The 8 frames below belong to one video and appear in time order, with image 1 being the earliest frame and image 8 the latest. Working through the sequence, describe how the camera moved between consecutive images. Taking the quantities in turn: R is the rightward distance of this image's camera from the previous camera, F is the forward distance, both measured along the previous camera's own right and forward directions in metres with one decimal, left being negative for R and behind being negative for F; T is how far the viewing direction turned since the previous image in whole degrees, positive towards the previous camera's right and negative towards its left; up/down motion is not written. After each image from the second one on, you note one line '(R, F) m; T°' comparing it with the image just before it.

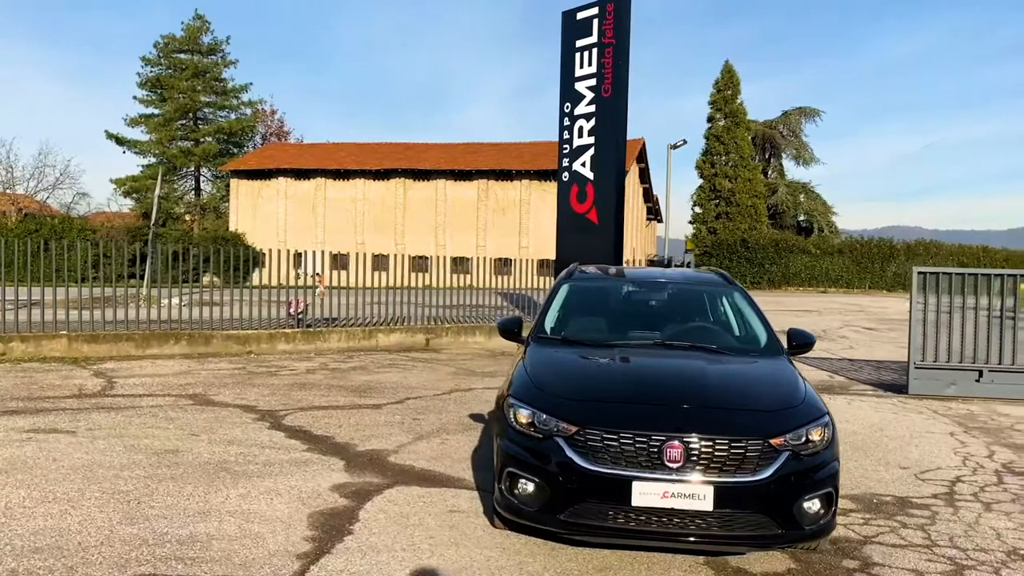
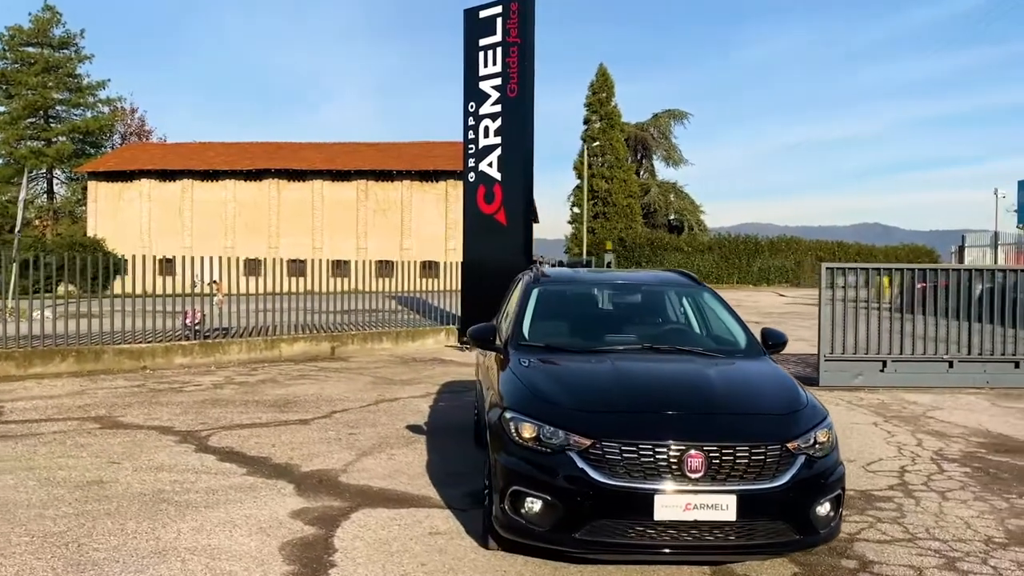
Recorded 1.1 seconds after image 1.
(-0.6, +0.3) m; +8°
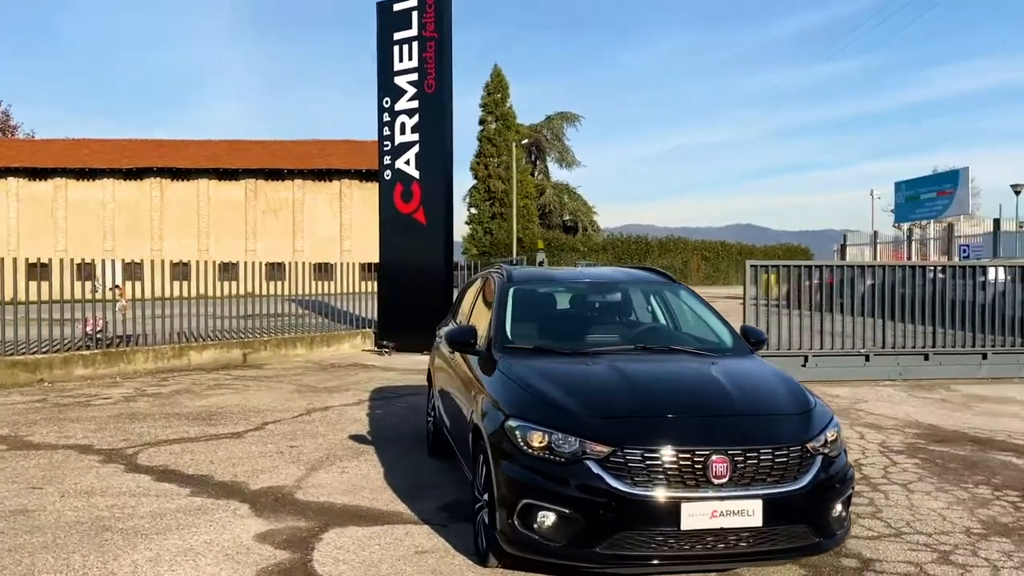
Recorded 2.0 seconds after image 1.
(-0.5, +0.3) m; +7°
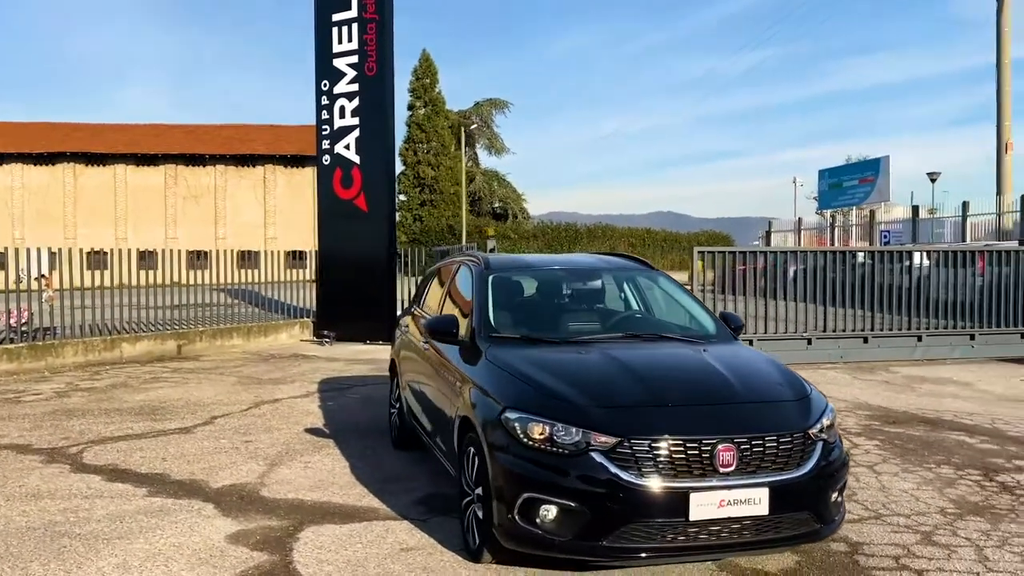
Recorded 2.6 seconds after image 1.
(-0.3, +0.2) m; +5°
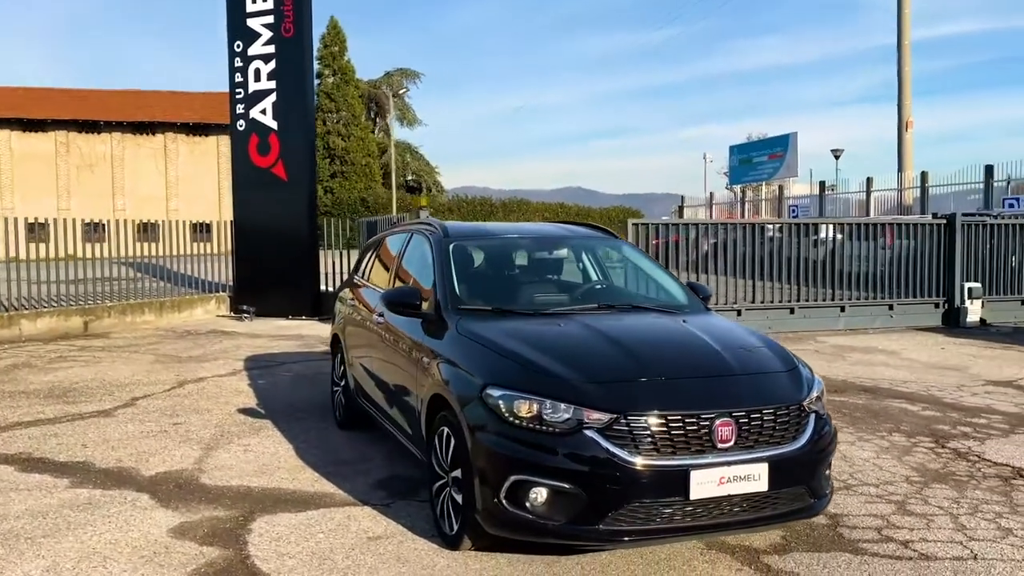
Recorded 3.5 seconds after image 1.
(-0.3, +0.3) m; +6°
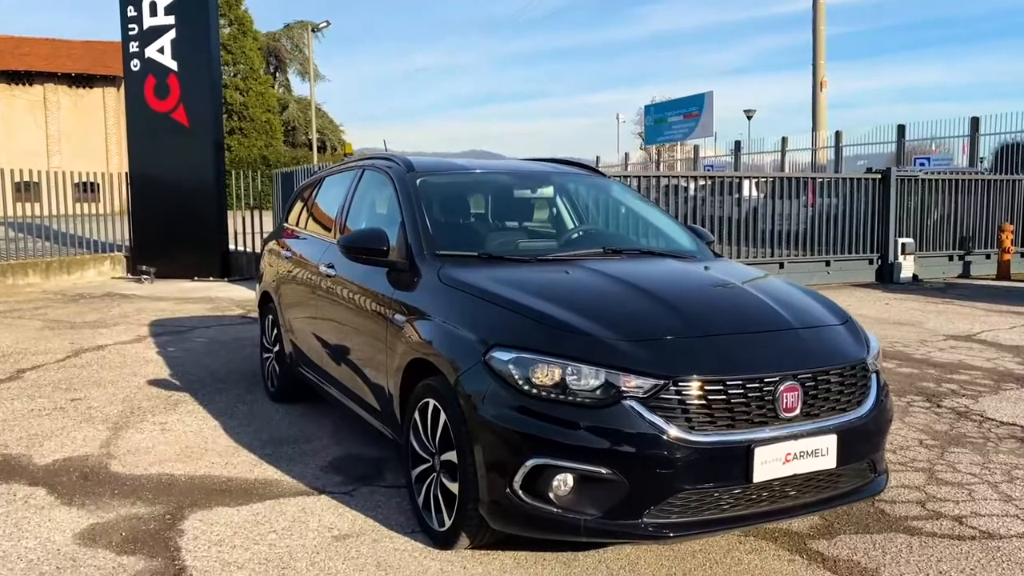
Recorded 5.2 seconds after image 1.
(-0.4, +0.8) m; +6°
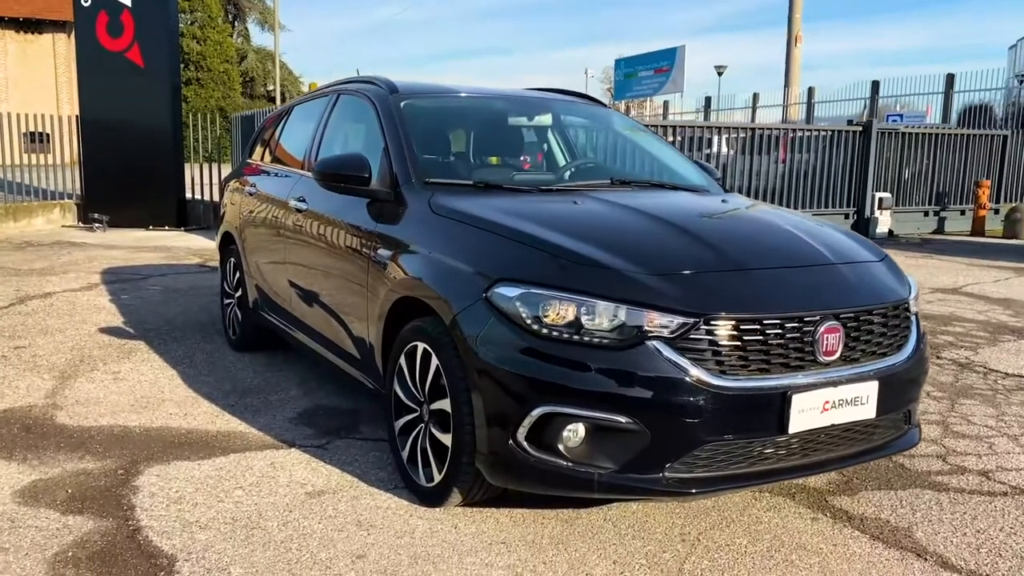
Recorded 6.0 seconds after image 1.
(-0.1, +0.4) m; +2°
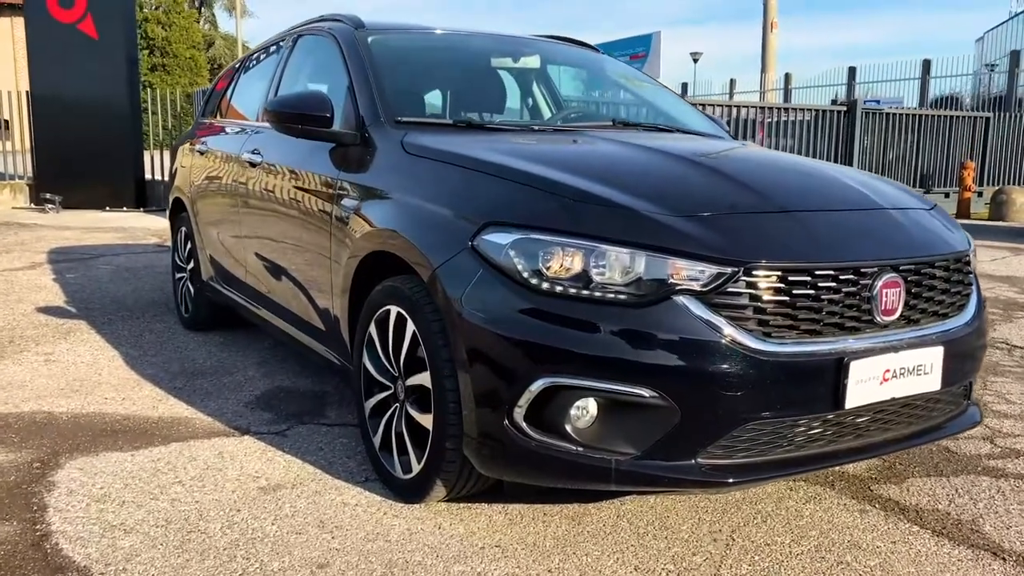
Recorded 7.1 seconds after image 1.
(-0.1, +0.5) m; +2°
